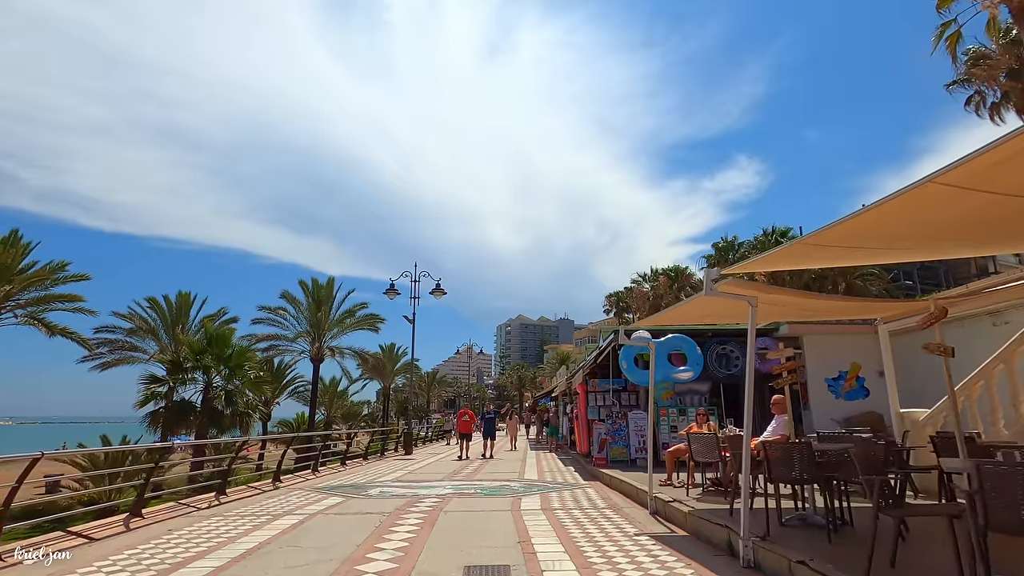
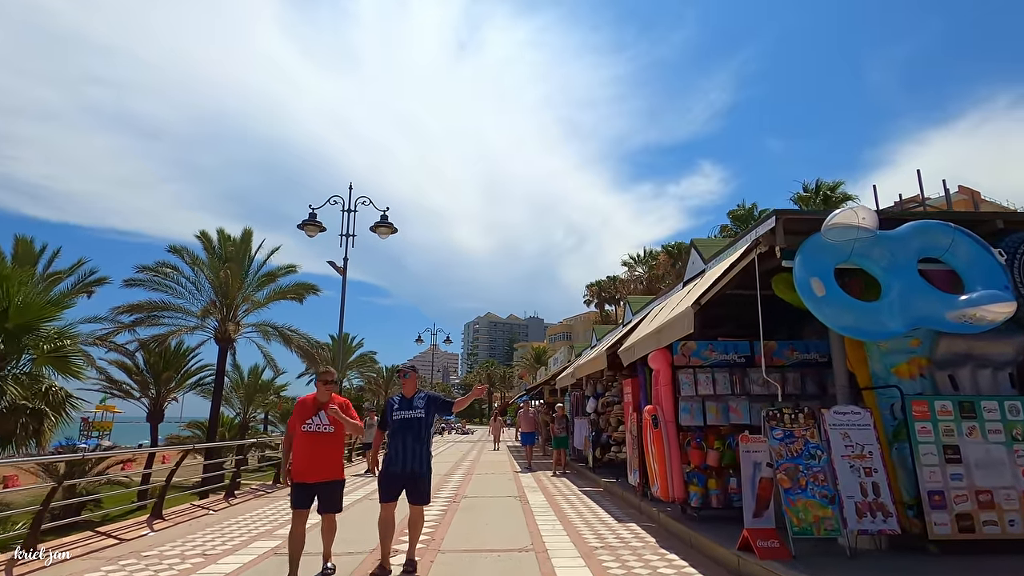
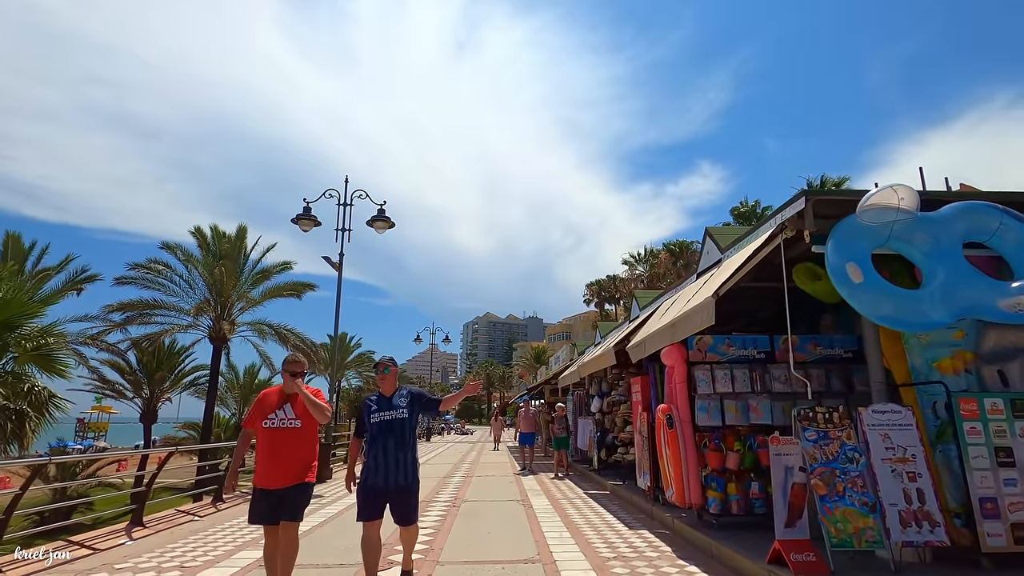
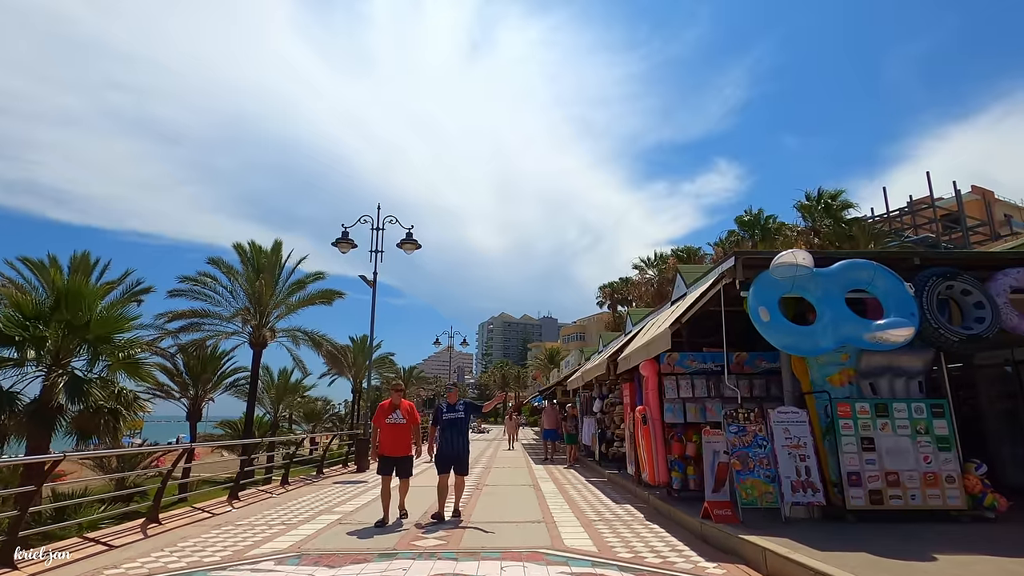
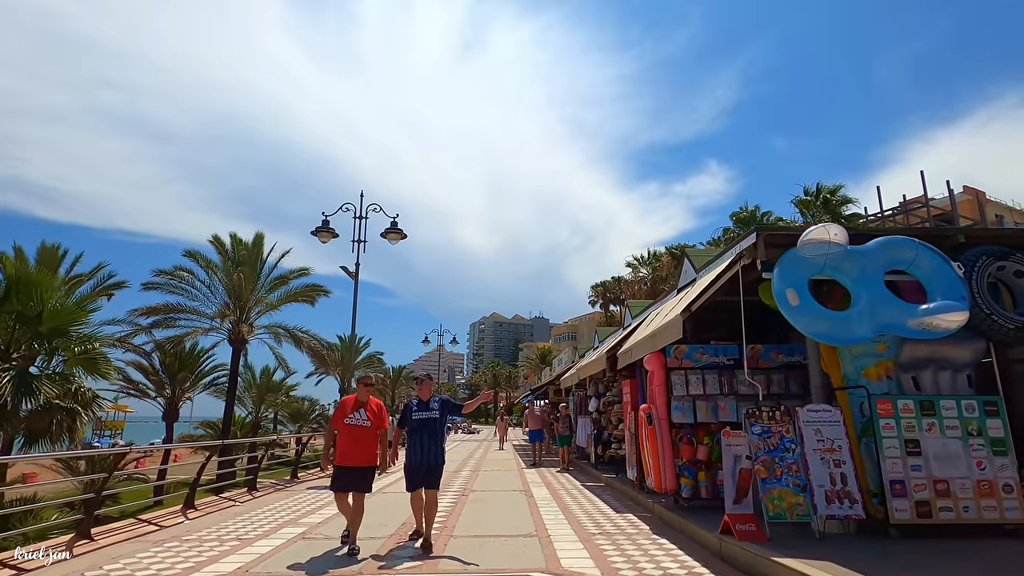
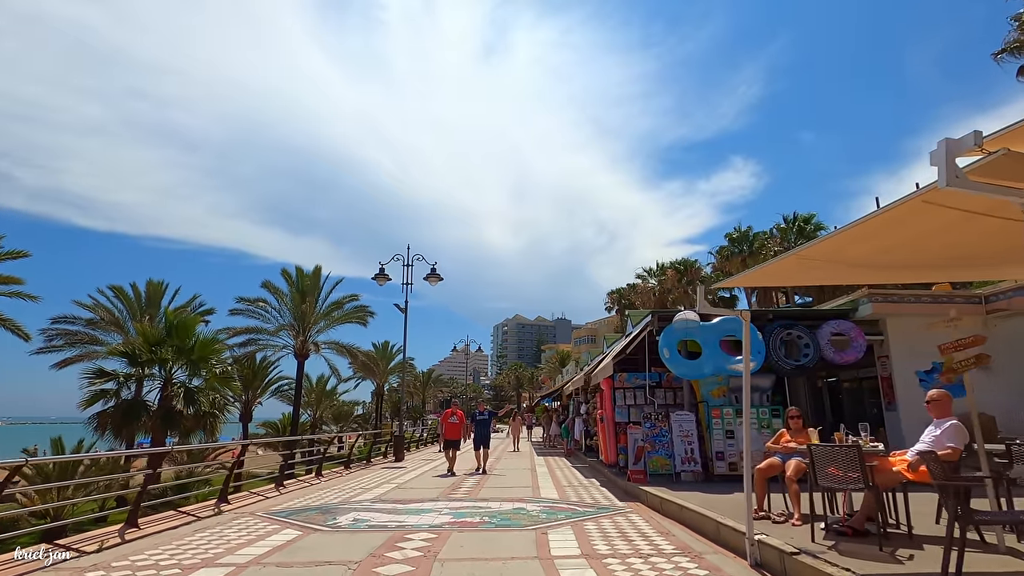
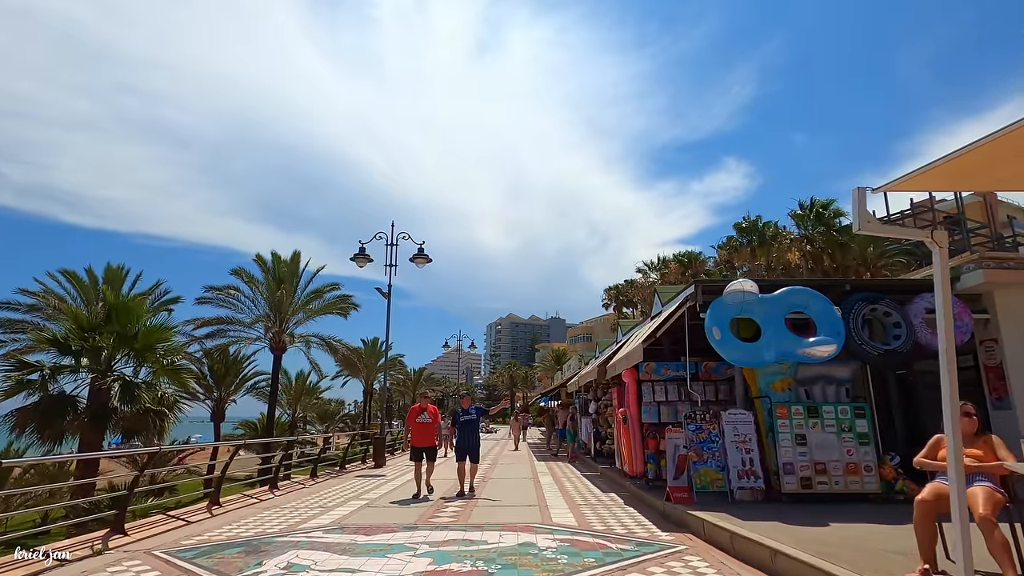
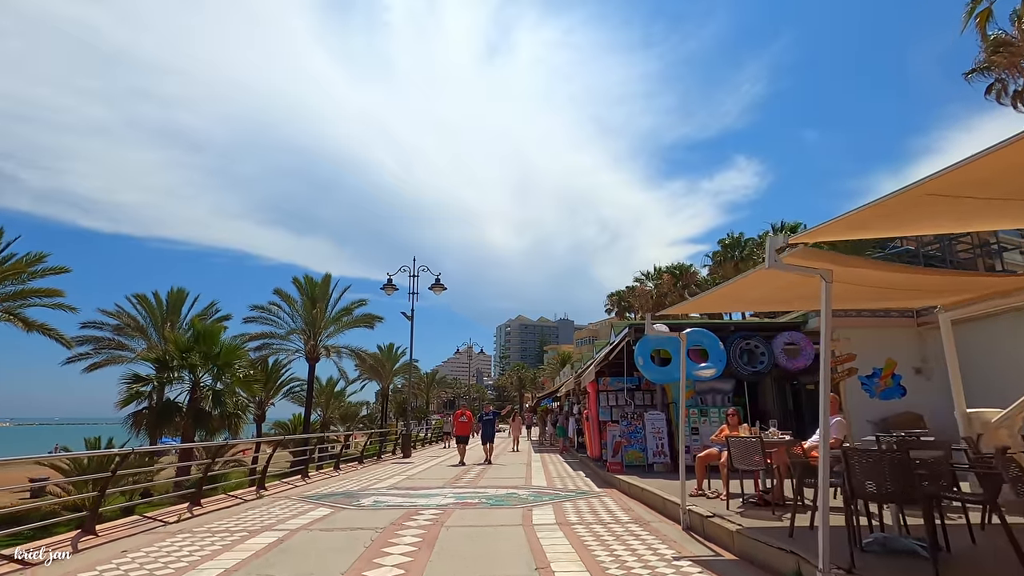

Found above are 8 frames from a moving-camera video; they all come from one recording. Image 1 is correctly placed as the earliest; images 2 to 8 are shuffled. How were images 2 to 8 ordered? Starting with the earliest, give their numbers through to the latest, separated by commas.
8, 6, 7, 4, 5, 2, 3
